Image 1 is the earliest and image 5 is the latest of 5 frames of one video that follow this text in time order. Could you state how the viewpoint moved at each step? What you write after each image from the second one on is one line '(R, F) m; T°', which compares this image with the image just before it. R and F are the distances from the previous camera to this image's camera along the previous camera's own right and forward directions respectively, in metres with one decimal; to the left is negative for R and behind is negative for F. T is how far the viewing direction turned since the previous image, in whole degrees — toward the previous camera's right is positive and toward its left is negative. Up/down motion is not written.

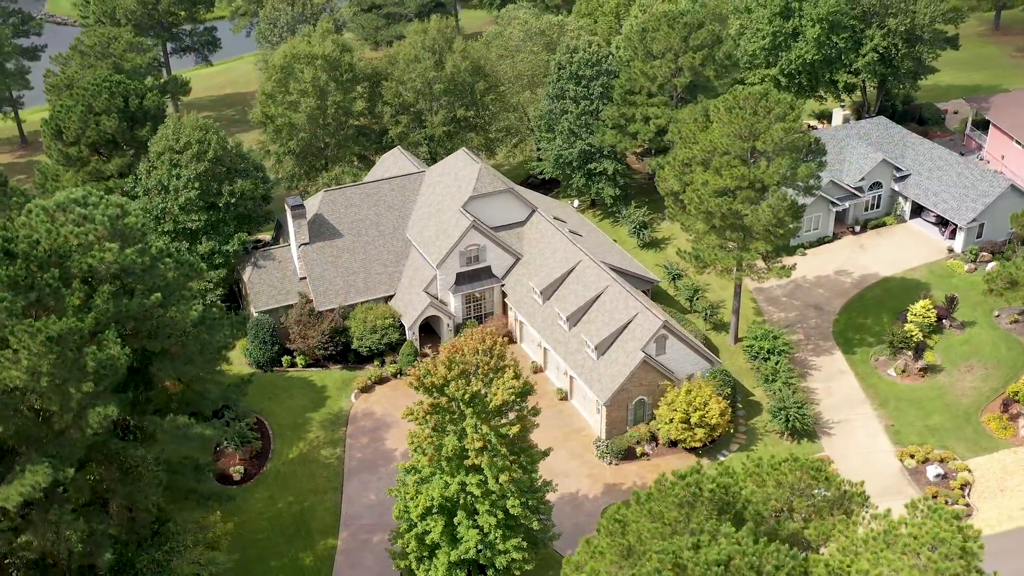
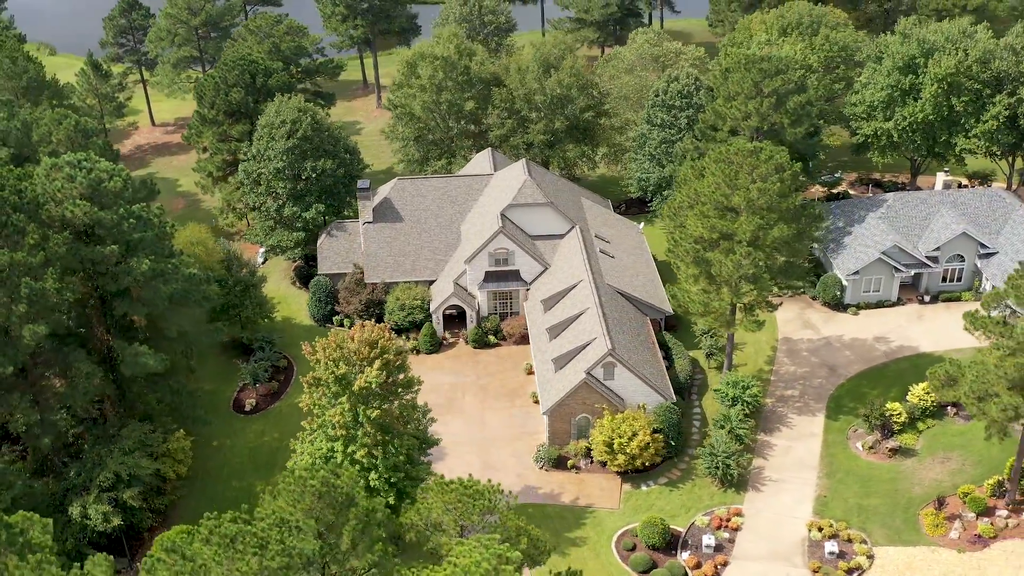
(+16.9, -1.9) m; -18°
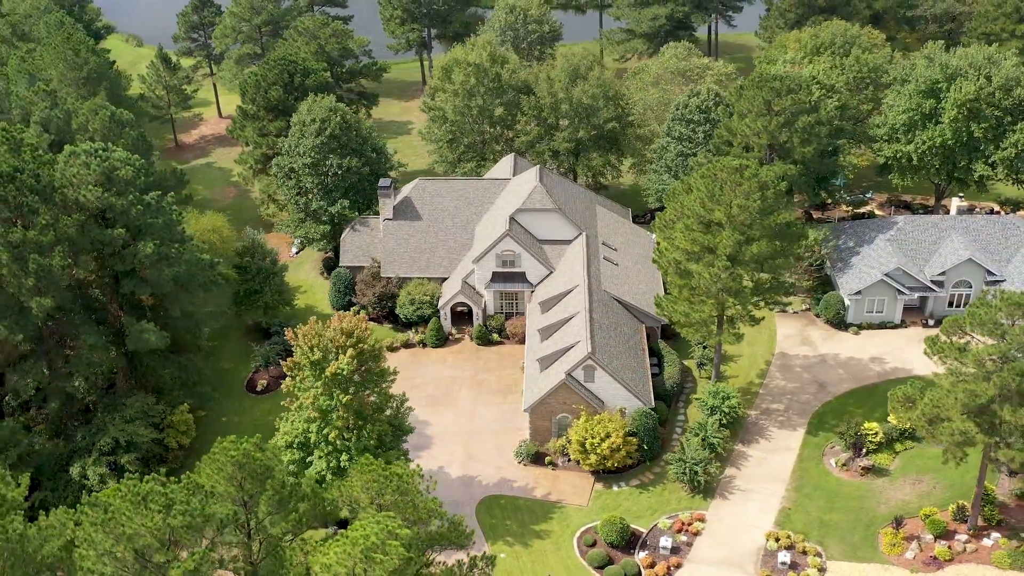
(+5.3, -2.0) m; -5°
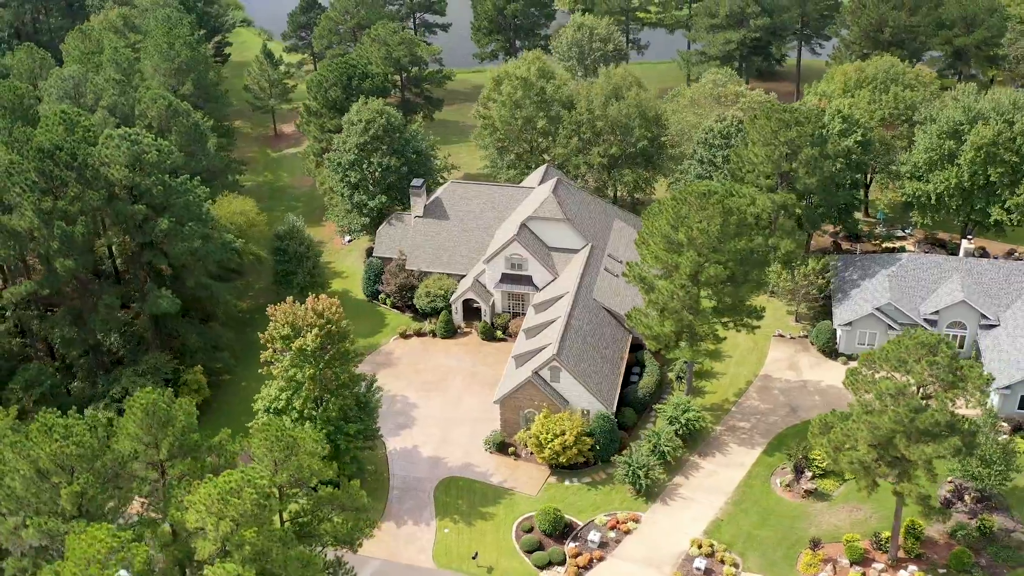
(+9.5, -3.4) m; -9°
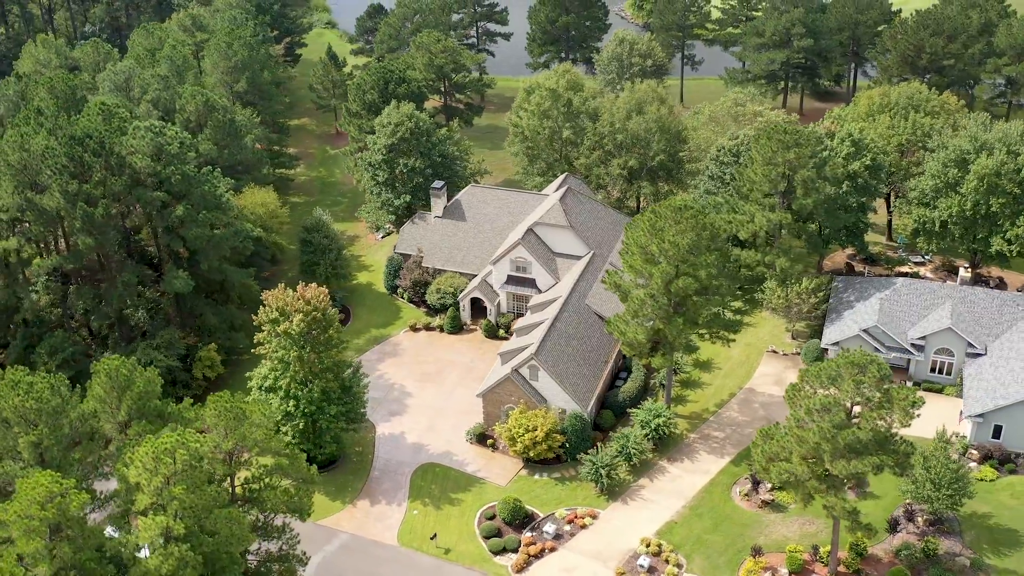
(+6.7, -2.6) m; -6°
